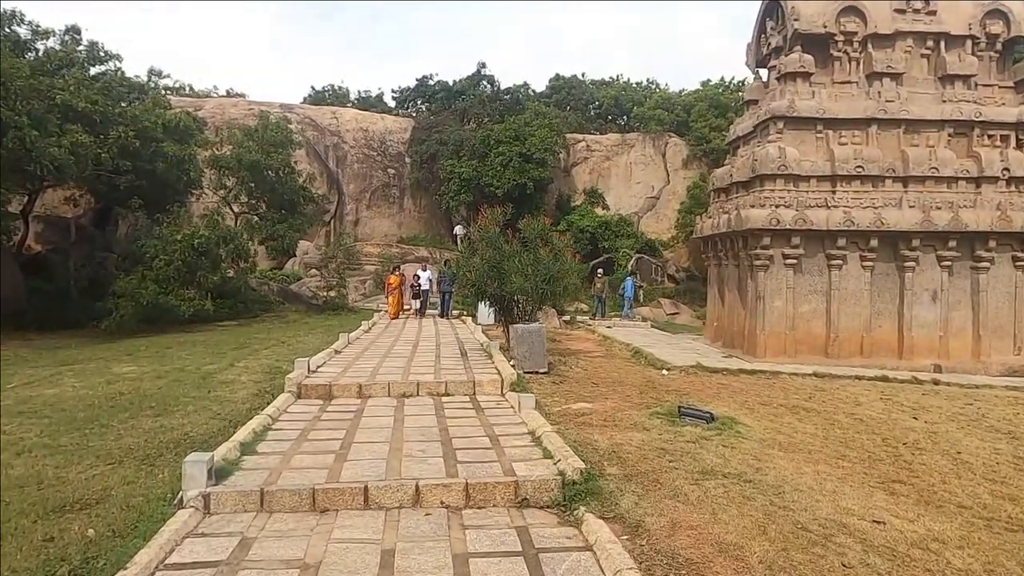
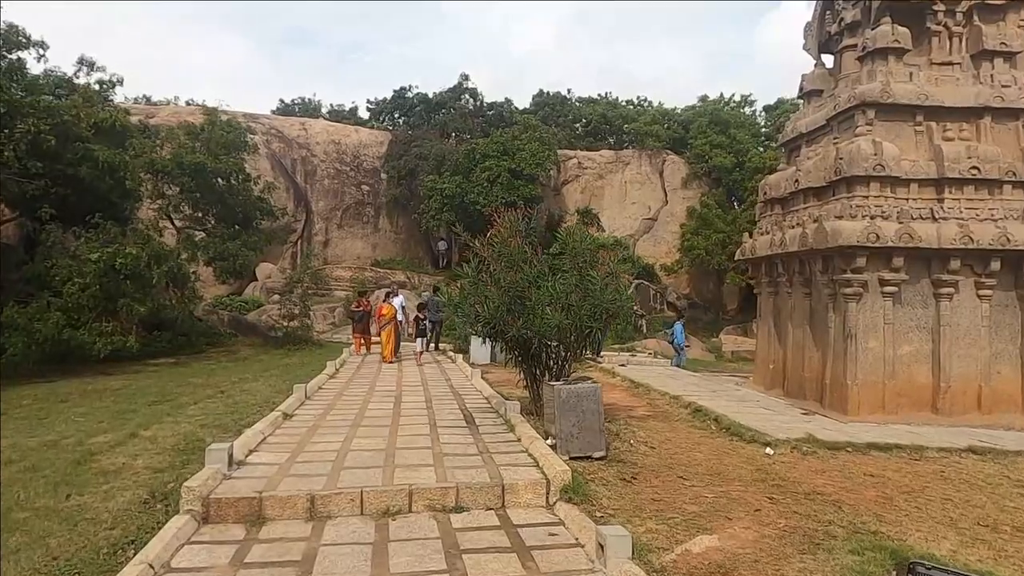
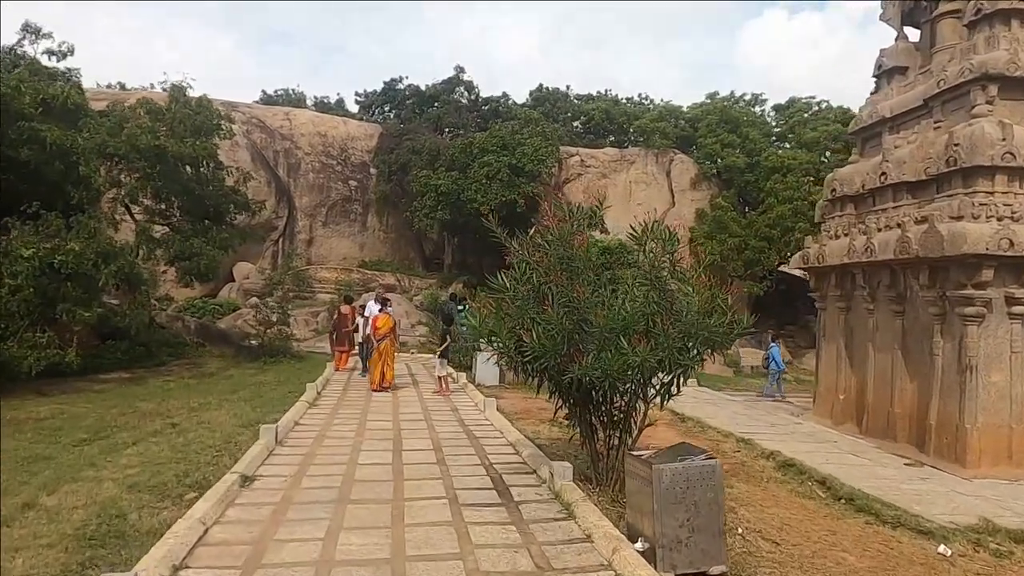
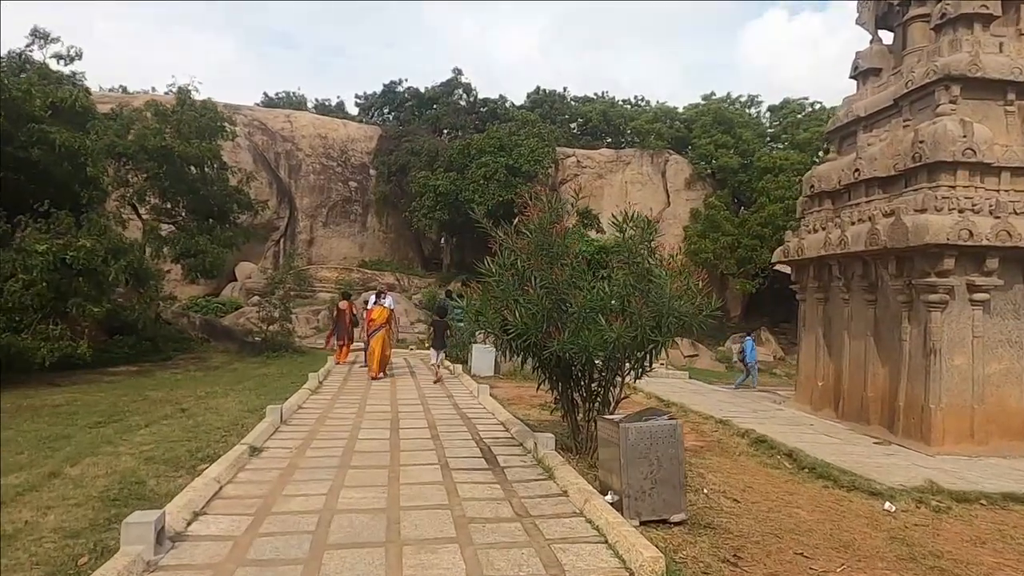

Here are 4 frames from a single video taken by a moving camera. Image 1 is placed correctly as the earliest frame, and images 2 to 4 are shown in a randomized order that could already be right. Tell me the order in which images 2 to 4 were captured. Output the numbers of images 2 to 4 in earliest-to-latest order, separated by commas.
2, 4, 3
